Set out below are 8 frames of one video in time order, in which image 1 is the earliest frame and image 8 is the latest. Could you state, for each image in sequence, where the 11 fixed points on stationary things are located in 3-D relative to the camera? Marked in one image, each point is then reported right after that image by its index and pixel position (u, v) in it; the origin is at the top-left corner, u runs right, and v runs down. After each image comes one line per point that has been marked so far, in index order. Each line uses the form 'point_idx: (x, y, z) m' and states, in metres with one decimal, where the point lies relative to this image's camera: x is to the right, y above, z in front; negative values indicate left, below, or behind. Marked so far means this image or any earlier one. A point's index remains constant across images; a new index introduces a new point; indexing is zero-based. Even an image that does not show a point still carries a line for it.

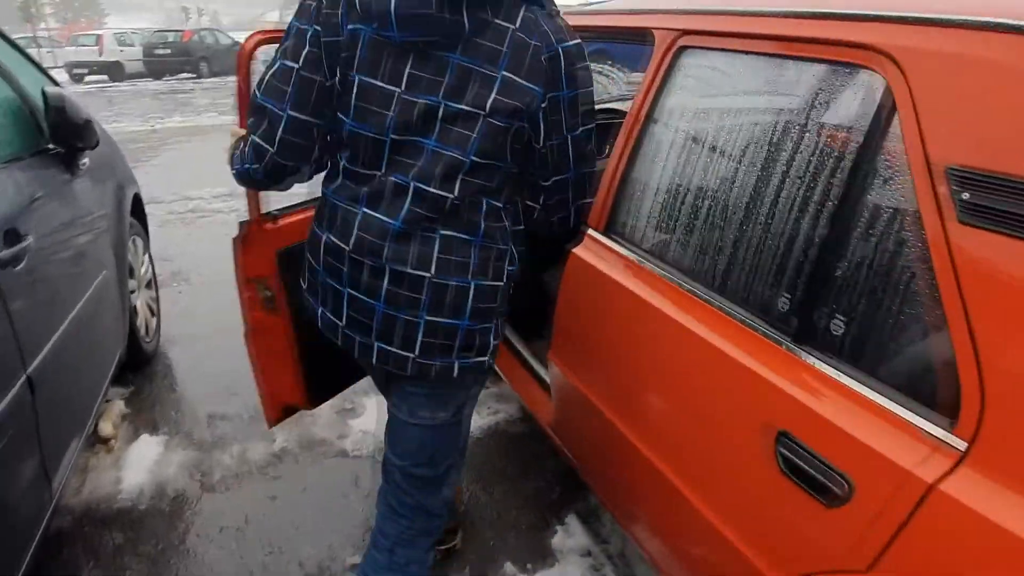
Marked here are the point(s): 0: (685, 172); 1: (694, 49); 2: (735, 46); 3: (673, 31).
0: (+0.4, +0.3, +1.7) m
1: (+0.4, +0.6, +1.8) m
2: (+0.5, +0.5, +1.6) m
3: (+0.4, +0.6, +1.8) m
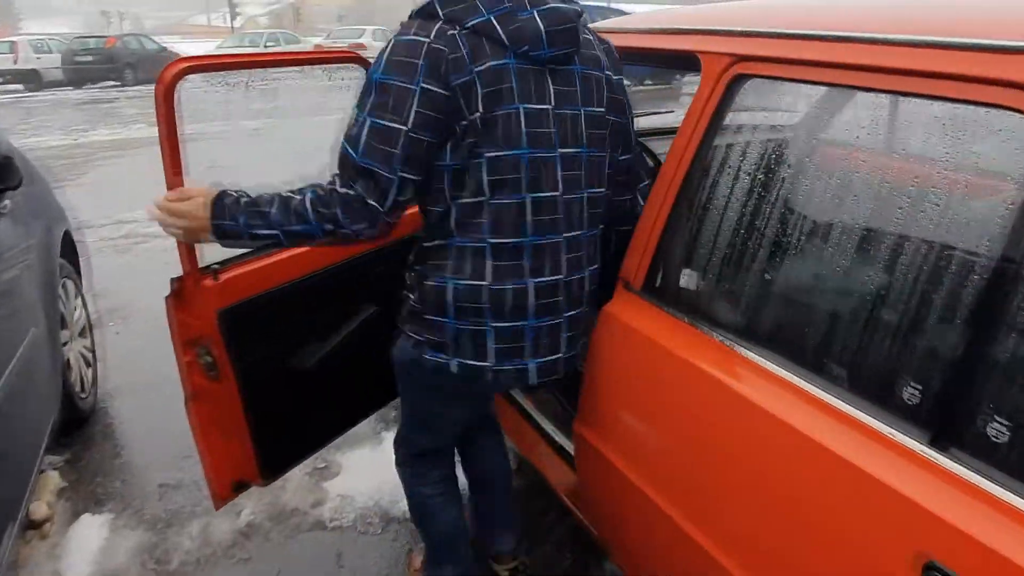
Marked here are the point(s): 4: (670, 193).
0: (+0.5, +0.1, +1.5) m
1: (+0.5, +0.4, +1.5) m
2: (+0.6, +0.4, +1.4) m
3: (+0.5, +0.5, +1.6) m
4: (+0.4, +0.2, +1.6) m
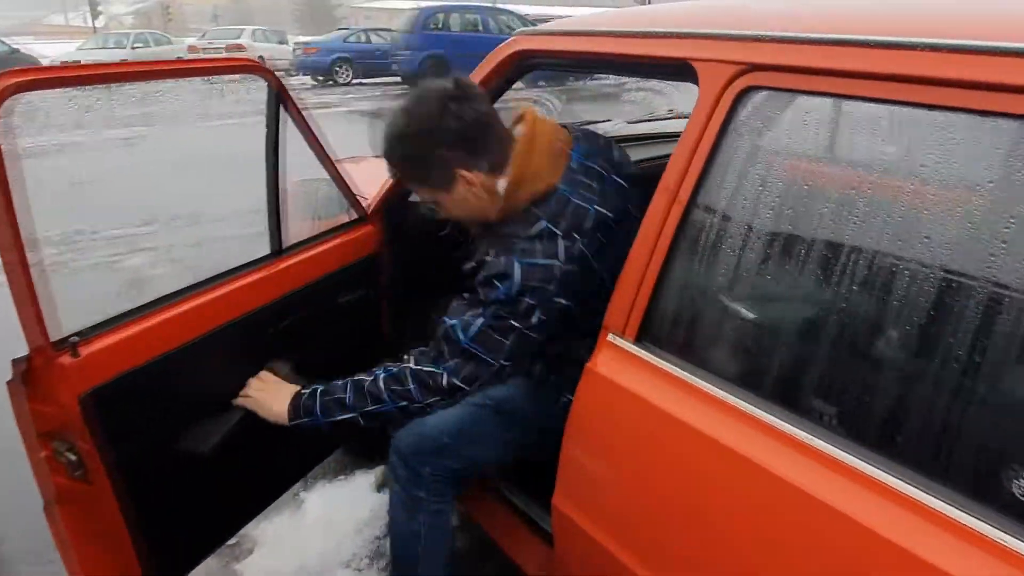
0: (+0.5, 0.0, +1.2) m
1: (+0.4, +0.3, +1.2) m
2: (+0.5, +0.3, +1.1) m
3: (+0.4, +0.4, +1.3) m
4: (+0.3, +0.1, +1.4) m
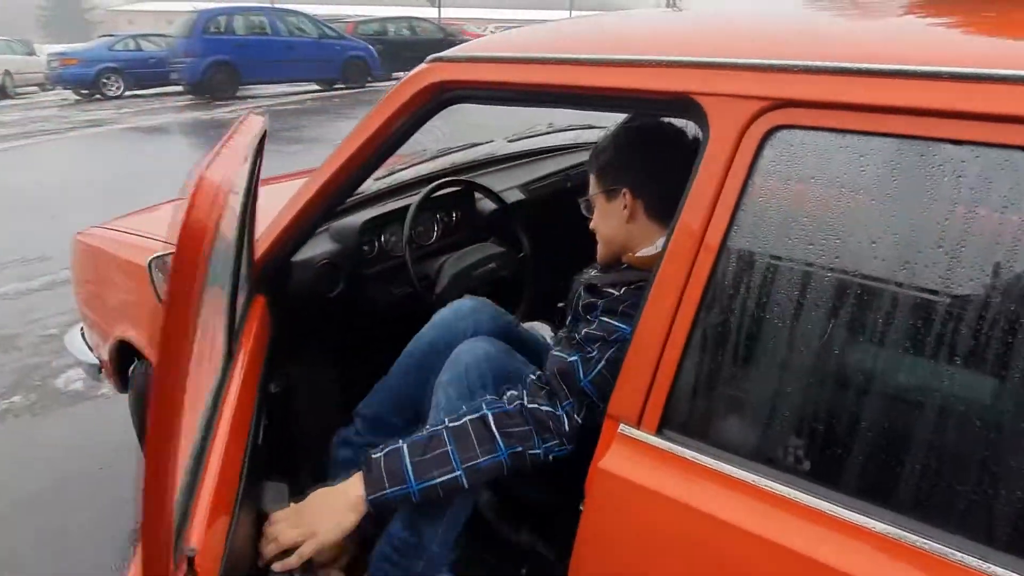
0: (+0.5, -0.1, +1.0) m
1: (+0.4, +0.2, +1.1) m
2: (+0.5, +0.2, +1.0) m
3: (+0.3, +0.3, +1.1) m
4: (+0.3, 0.0, +1.1) m
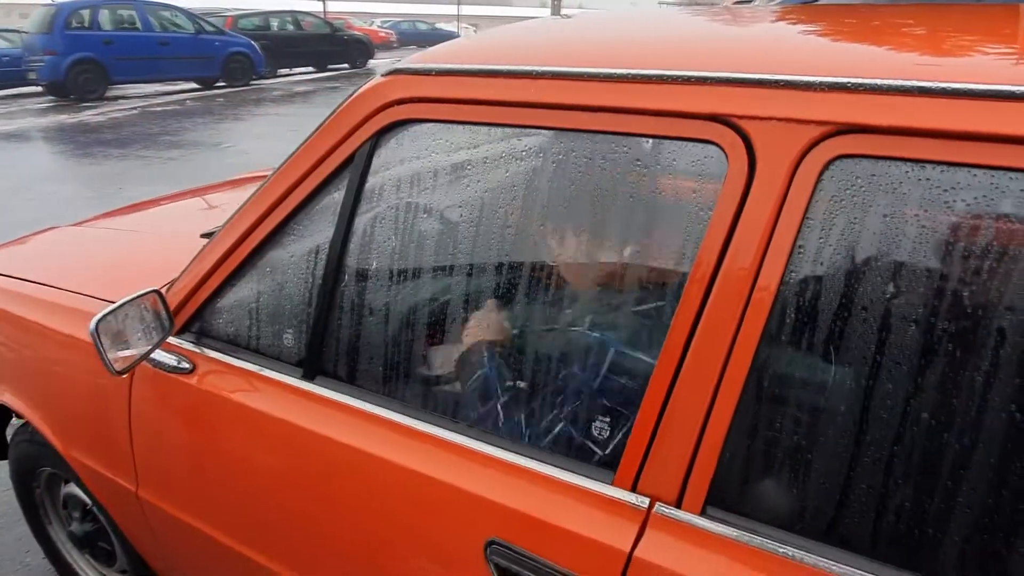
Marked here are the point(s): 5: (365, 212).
0: (+0.5, -0.1, +0.9) m
1: (+0.4, +0.2, +0.9) m
2: (+0.6, +0.1, +0.8) m
3: (+0.4, +0.2, +0.9) m
4: (+0.3, -0.1, +1.0) m
5: (-0.3, +0.1, +1.3) m
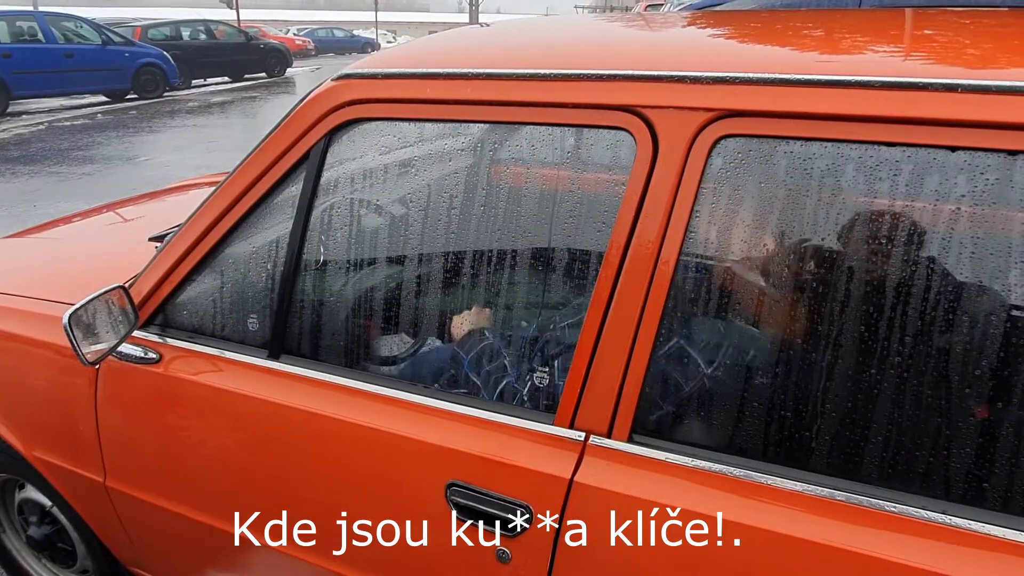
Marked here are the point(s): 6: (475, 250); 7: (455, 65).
0: (+0.5, -0.1, +1.1) m
1: (+0.4, +0.2, +1.1) m
2: (+0.5, +0.2, +1.1) m
3: (+0.3, +0.3, +1.1) m
4: (+0.2, 0.0, +1.2) m
5: (-0.4, +0.2, +1.5) m
6: (-0.1, +0.1, +1.4) m
7: (-0.1, +0.4, +1.4) m
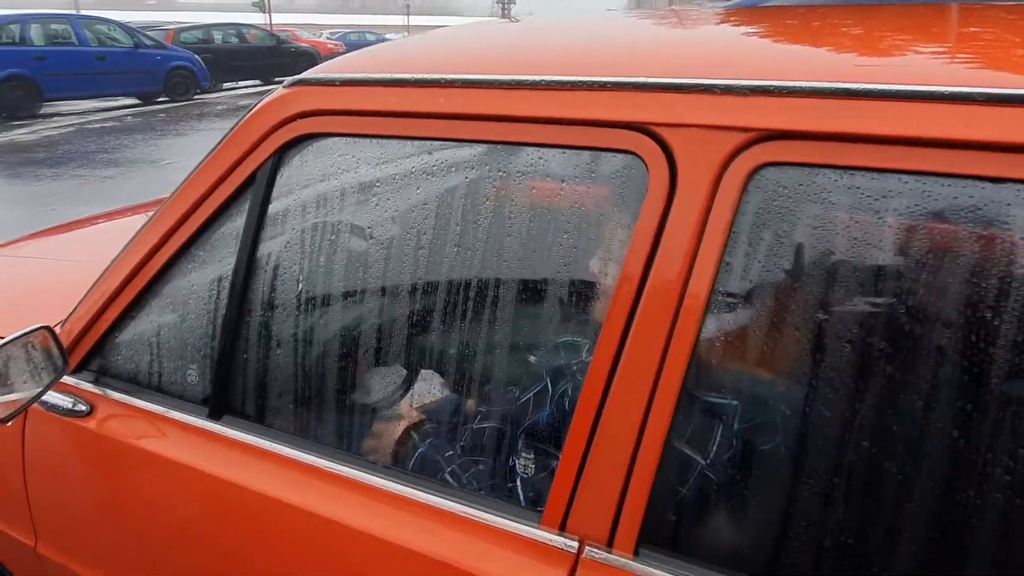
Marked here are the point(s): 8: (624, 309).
0: (+0.4, -0.2, +0.8) m
1: (+0.3, +0.1, +0.8) m
2: (+0.5, +0.1, +0.8) m
3: (+0.2, +0.2, +0.9) m
4: (+0.2, -0.1, +0.9) m
5: (-0.4, +0.1, +1.2) m
6: (-0.1, 0.0, +1.1) m
7: (-0.1, +0.3, +1.1) m
8: (+0.1, 0.0, +0.9) m
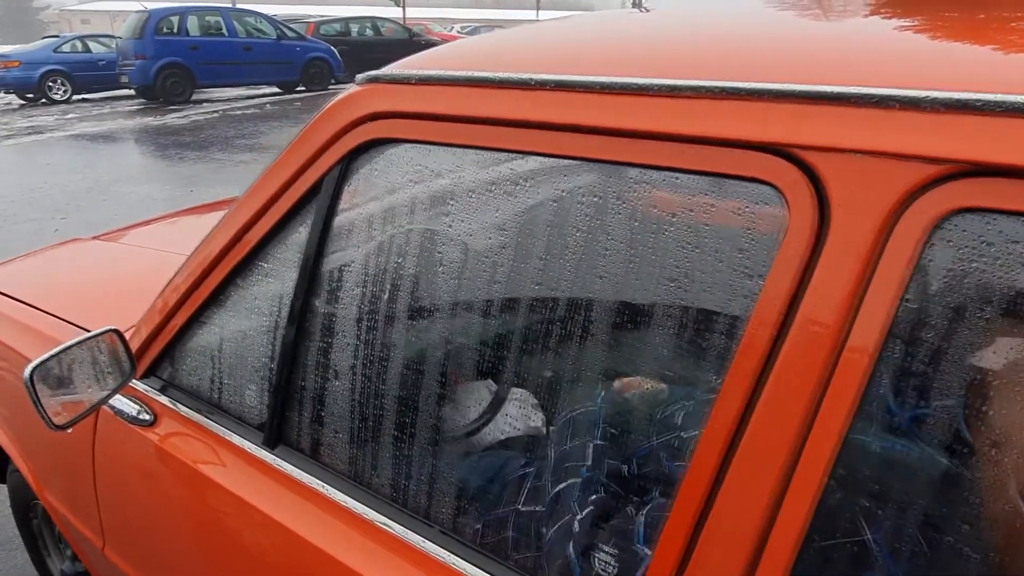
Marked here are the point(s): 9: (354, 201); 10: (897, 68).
0: (+0.5, -0.2, +0.6) m
1: (+0.4, +0.1, +0.6) m
2: (+0.5, 0.0, +0.5) m
3: (+0.3, +0.1, +0.6) m
4: (+0.3, -0.2, +0.7) m
5: (-0.3, +0.1, +1.1) m
6: (0.0, -0.1, +0.9) m
7: (0.0, +0.3, +0.9) m
8: (+0.2, -0.1, +0.7) m
9: (-0.2, +0.1, +1.0) m
10: (+0.4, +0.2, +0.7) m
